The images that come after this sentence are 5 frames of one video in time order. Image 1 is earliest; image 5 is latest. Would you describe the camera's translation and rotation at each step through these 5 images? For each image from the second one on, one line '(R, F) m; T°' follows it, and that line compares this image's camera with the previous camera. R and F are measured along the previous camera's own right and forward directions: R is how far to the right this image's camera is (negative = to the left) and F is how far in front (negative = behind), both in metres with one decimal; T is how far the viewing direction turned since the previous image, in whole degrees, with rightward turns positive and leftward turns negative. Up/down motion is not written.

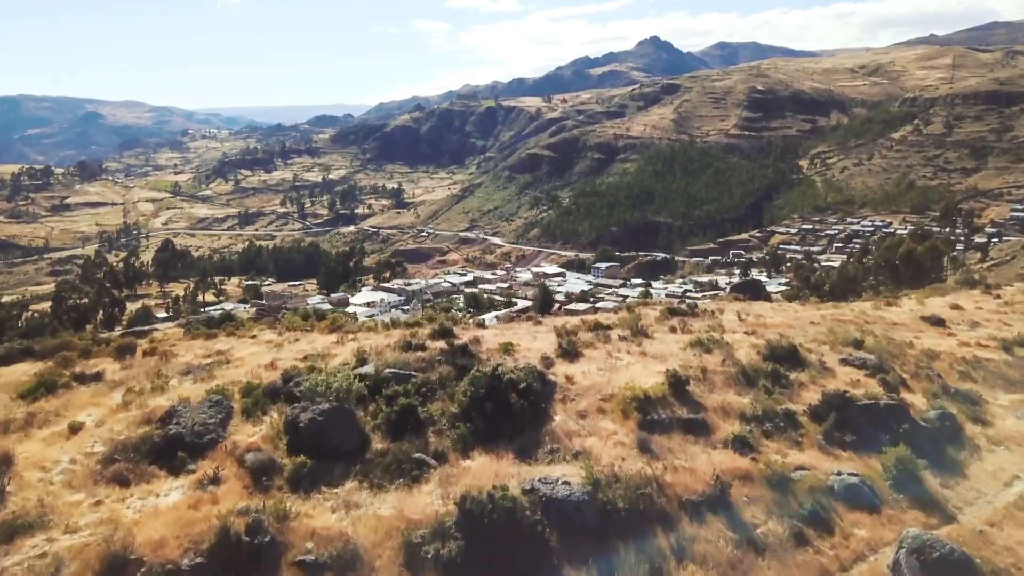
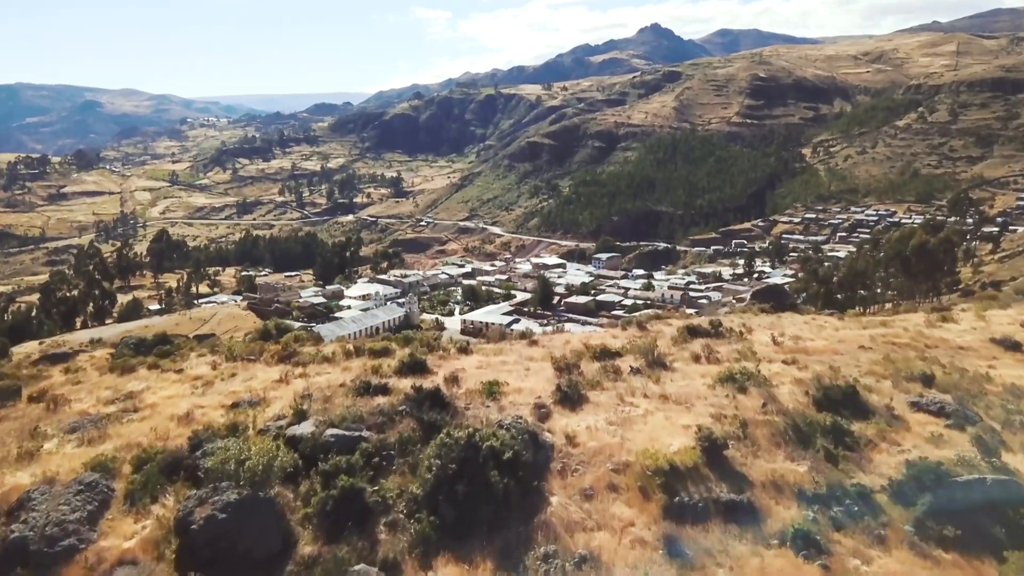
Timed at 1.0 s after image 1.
(+0.1, +1.8) m; 0°
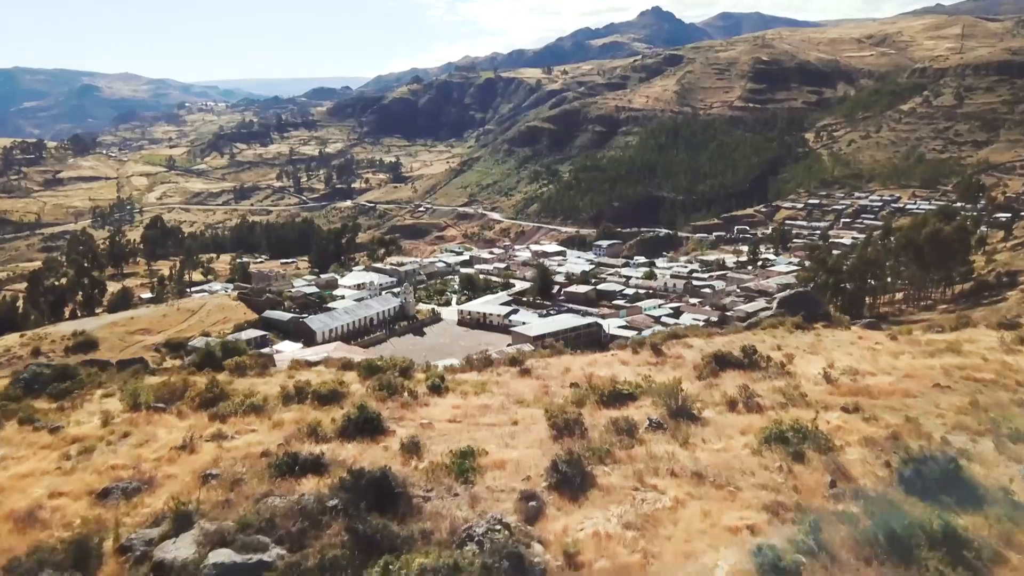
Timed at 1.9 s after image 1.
(+0.2, +1.8) m; 0°
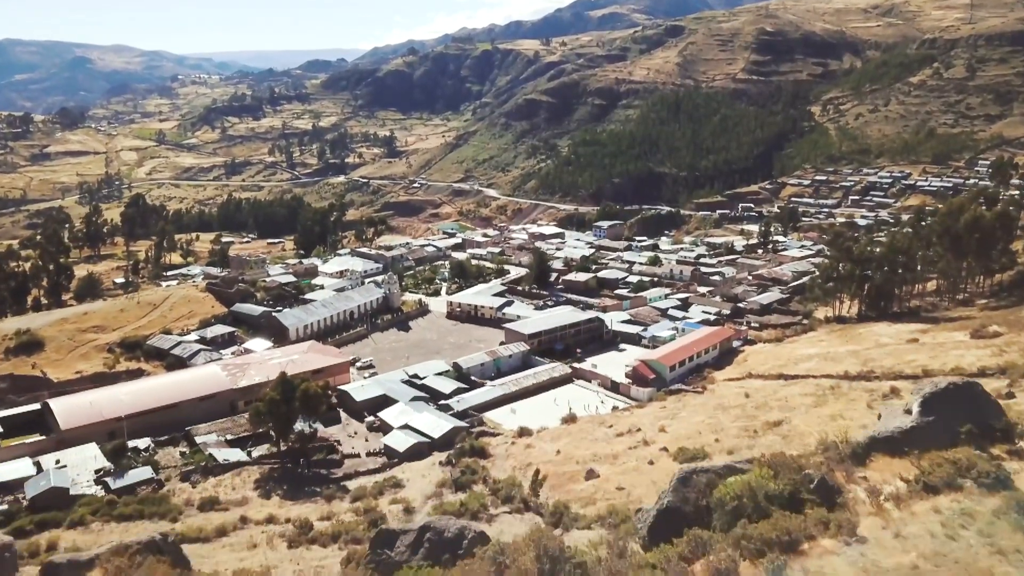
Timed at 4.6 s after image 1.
(+0.4, +5.0) m; 0°
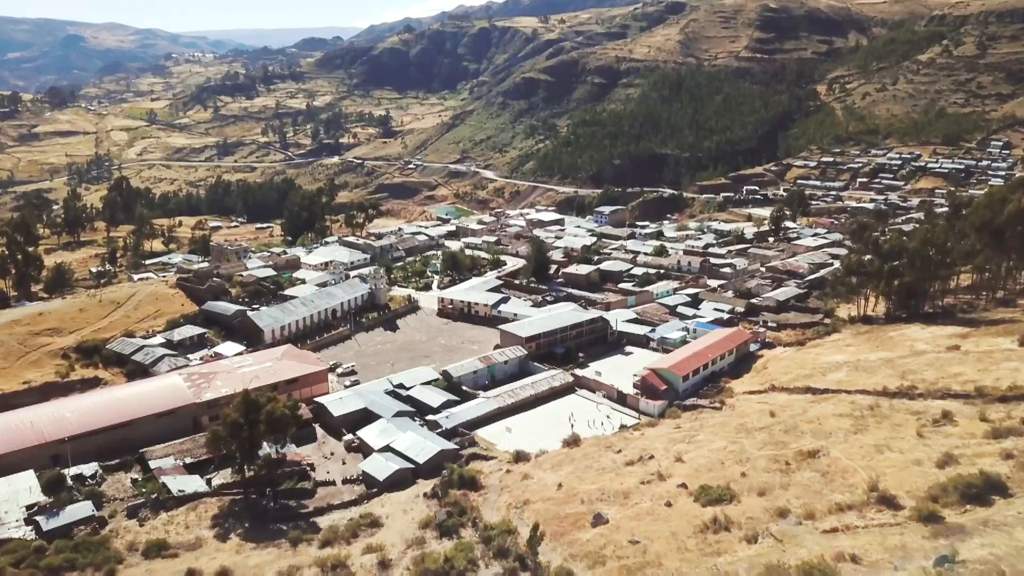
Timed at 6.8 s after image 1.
(+0.2, +4.3) m; 0°
